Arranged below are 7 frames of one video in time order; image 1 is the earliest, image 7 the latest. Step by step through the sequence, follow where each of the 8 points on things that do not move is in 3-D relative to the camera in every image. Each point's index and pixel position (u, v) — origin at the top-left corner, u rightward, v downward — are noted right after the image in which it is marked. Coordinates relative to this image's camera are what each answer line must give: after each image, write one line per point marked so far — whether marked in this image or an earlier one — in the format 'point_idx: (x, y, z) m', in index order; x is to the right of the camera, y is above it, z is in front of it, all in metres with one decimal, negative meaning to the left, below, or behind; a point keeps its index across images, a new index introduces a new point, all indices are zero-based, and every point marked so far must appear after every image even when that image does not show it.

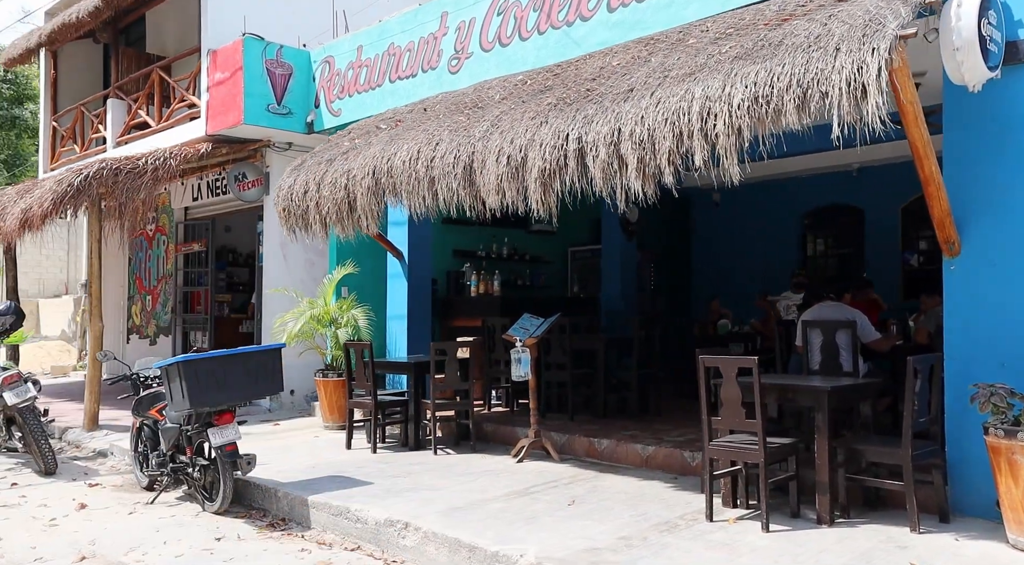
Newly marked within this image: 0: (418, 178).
0: (-0.7, +0.8, +6.8) m
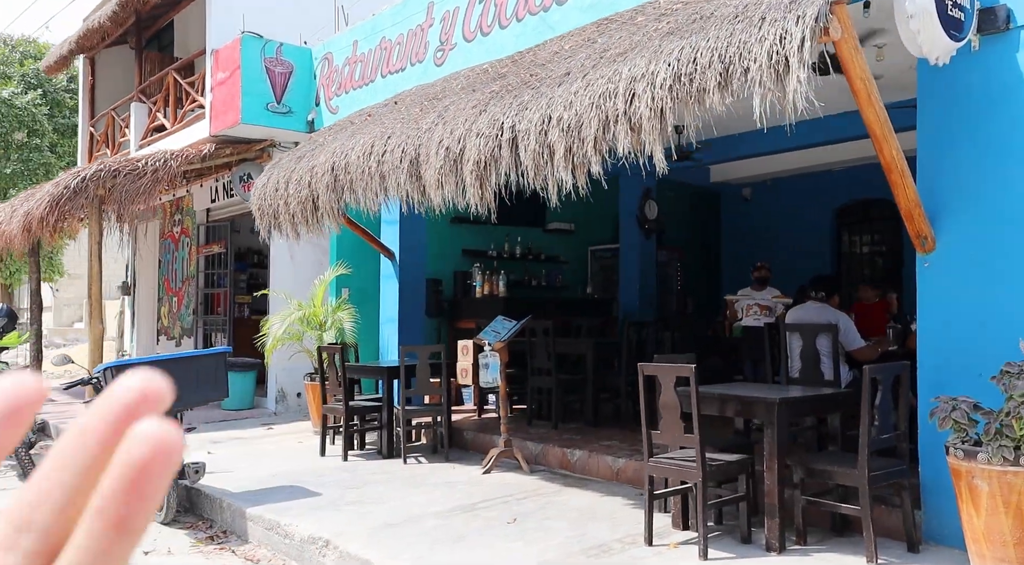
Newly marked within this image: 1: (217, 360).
0: (-1.0, +0.8, +6.4) m
1: (-2.0, -0.5, +6.3) m
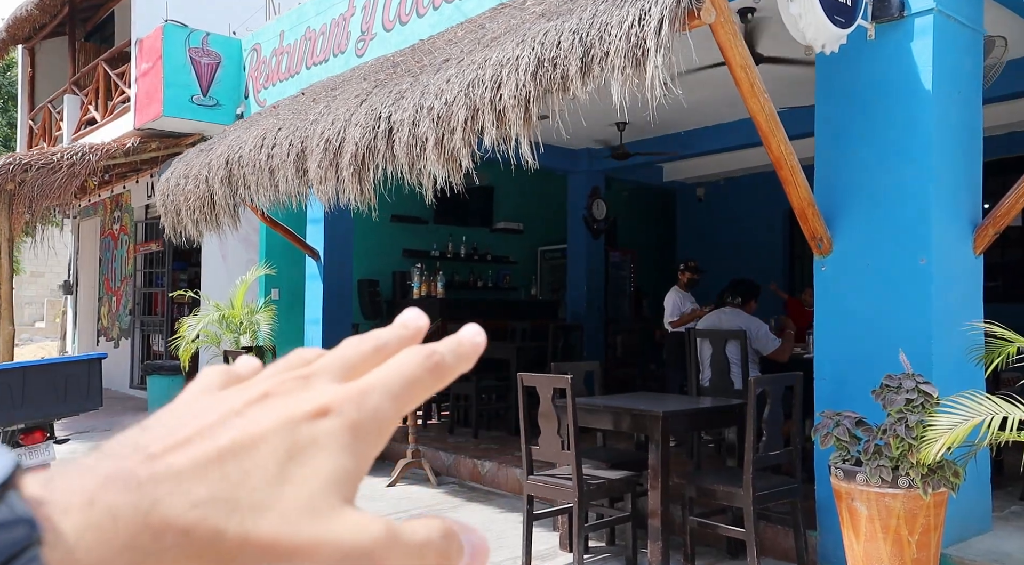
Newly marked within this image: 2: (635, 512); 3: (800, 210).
0: (-1.7, +0.8, +6.1) m
1: (-2.7, -0.5, +5.9) m
2: (+0.6, -1.1, +4.3) m
3: (+1.3, +0.3, +4.1) m
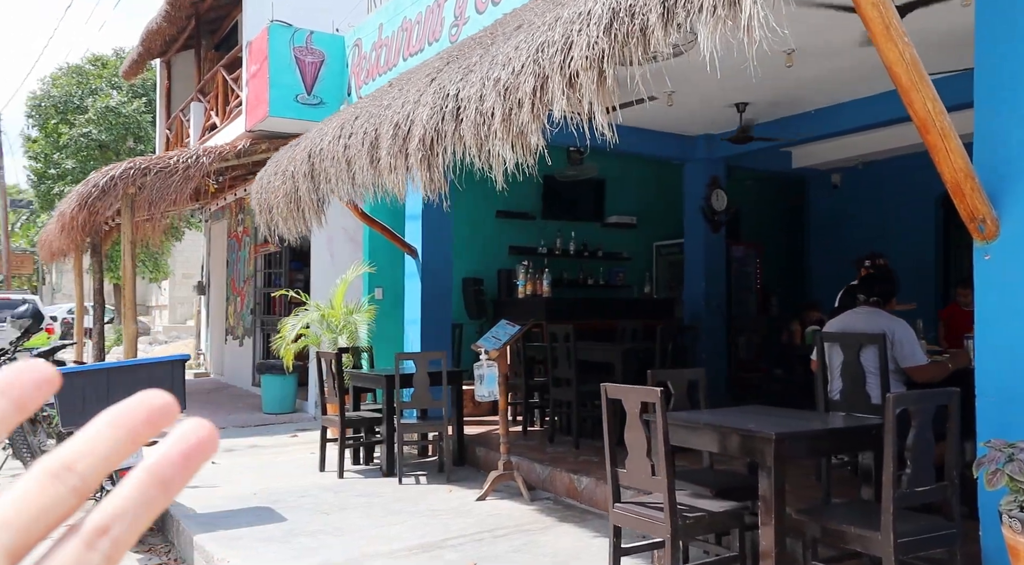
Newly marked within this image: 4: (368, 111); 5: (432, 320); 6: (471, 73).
0: (-1.1, +0.8, +5.7) m
1: (-2.1, -0.5, +5.6) m
2: (+0.9, -1.1, +3.6) m
3: (+1.6, +0.4, +3.3) m
4: (-0.9, +1.0, +5.5) m
5: (-0.8, -0.4, +9.2) m
6: (-0.2, +0.9, +4.0) m
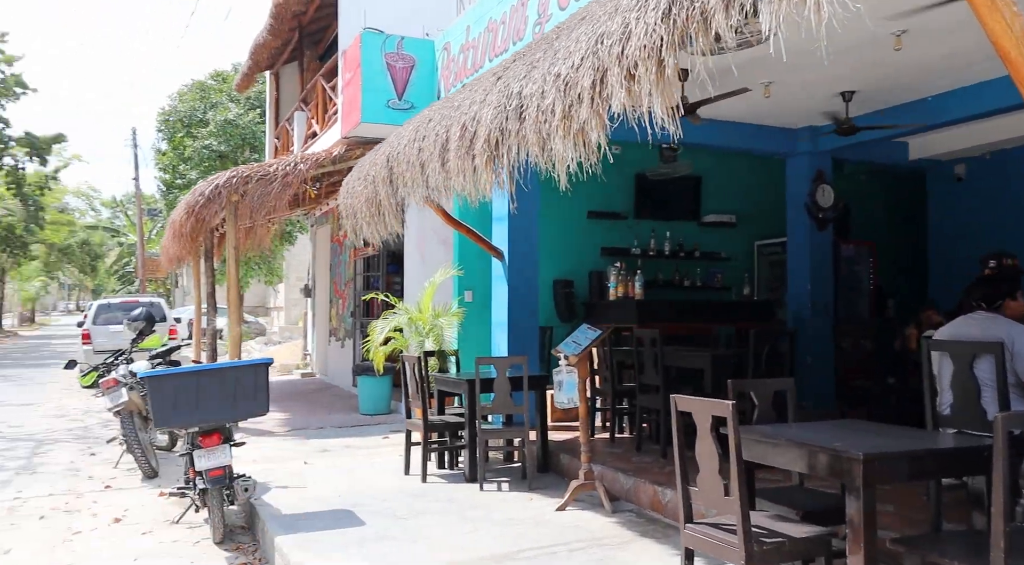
0: (-0.6, +0.7, +5.6) m
1: (-1.6, -0.6, +5.7) m
2: (+1.2, -1.1, +3.3) m
3: (+1.8, +0.3, +2.9) m
4: (-0.4, +1.0, +5.5) m
5: (+0.1, -0.4, +9.1) m
6: (+0.1, +0.9, +3.8) m
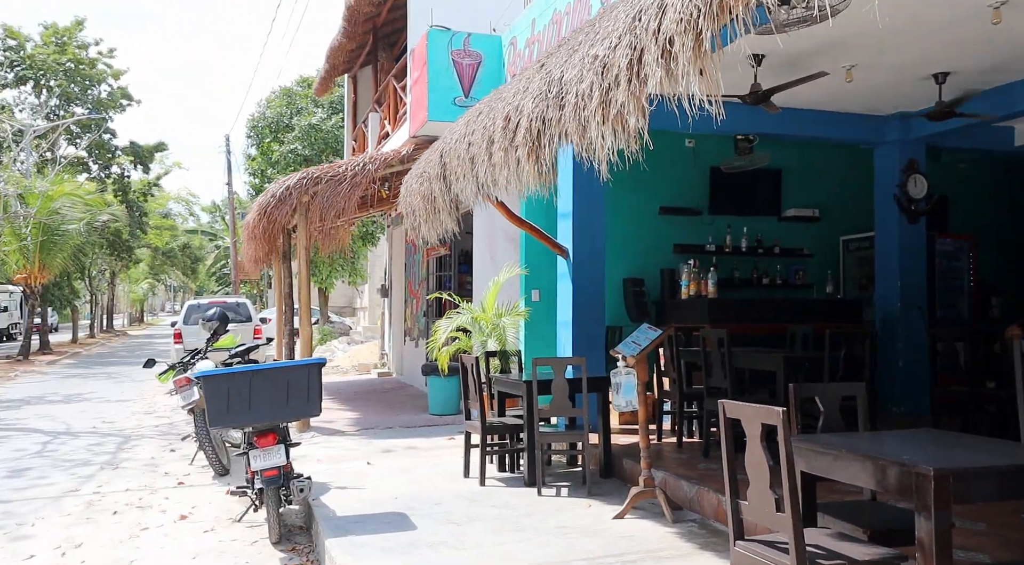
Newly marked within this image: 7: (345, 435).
0: (-0.3, +0.7, +5.4) m
1: (-1.3, -0.6, +5.6) m
2: (+1.3, -1.1, +3.0) m
3: (+1.8, +0.4, +2.6) m
4: (-0.1, +1.0, +5.3) m
5: (+0.7, -0.4, +8.8) m
6: (+0.3, +0.9, +3.6) m
7: (-1.9, -1.7, +10.1) m
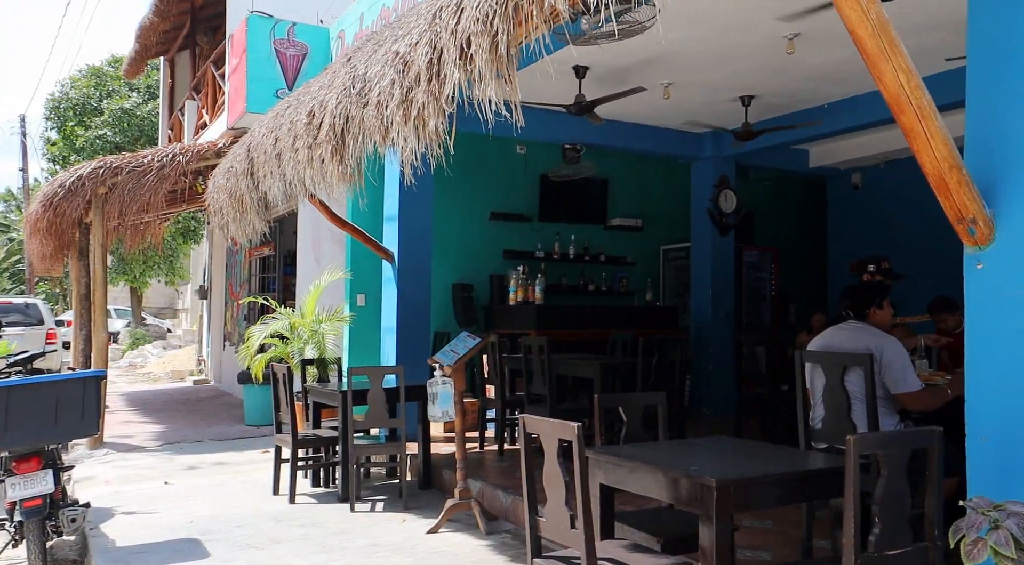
0: (-0.3, +0.7, +5.3) m
1: (-1.2, -0.6, +5.6) m
2: (+1.2, -1.1, +2.9) m
3: (+1.7, +0.4, +2.4) m
4: (-0.1, +1.0, +5.2) m
5: (+0.8, -0.4, +8.7) m
6: (+0.2, +0.9, +3.5) m
7: (-1.6, -1.7, +10.0) m
